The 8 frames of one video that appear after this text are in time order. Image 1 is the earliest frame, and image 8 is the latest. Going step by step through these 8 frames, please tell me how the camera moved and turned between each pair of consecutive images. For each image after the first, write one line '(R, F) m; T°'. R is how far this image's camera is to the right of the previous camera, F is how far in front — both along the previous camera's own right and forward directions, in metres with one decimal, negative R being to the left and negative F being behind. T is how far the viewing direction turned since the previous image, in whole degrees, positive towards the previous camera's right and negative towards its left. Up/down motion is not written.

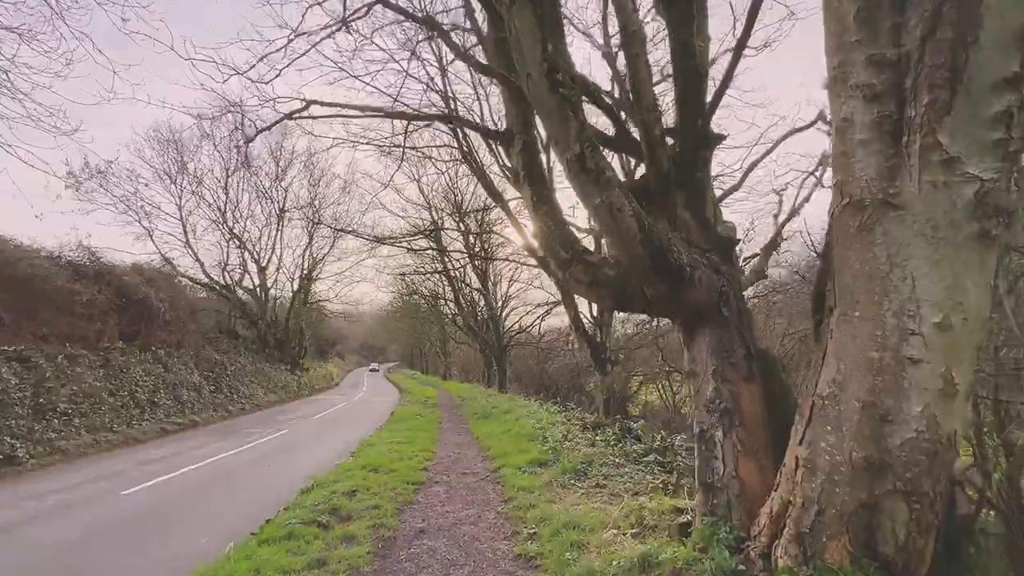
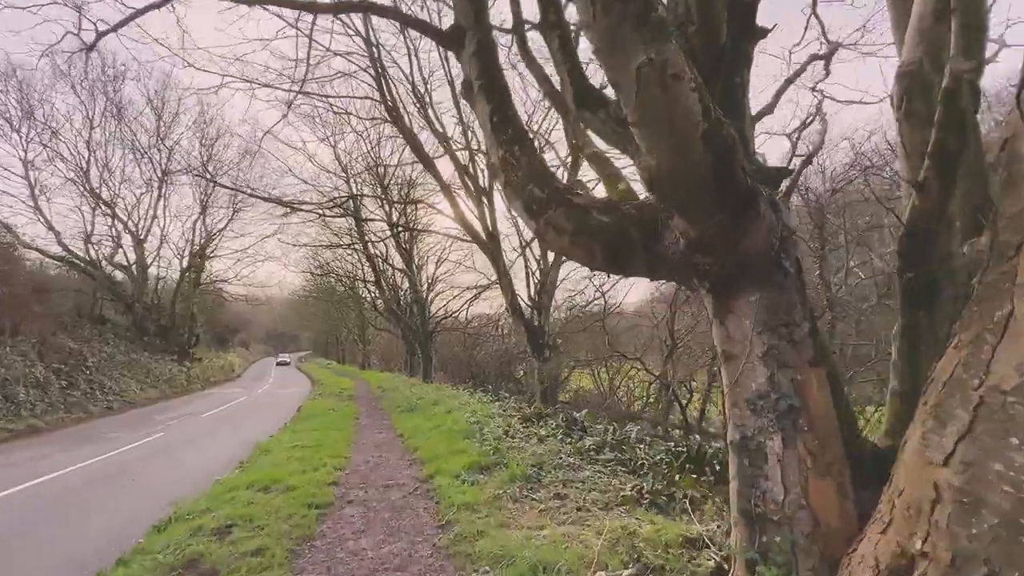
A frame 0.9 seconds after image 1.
(-0.2, +1.6) m; +10°
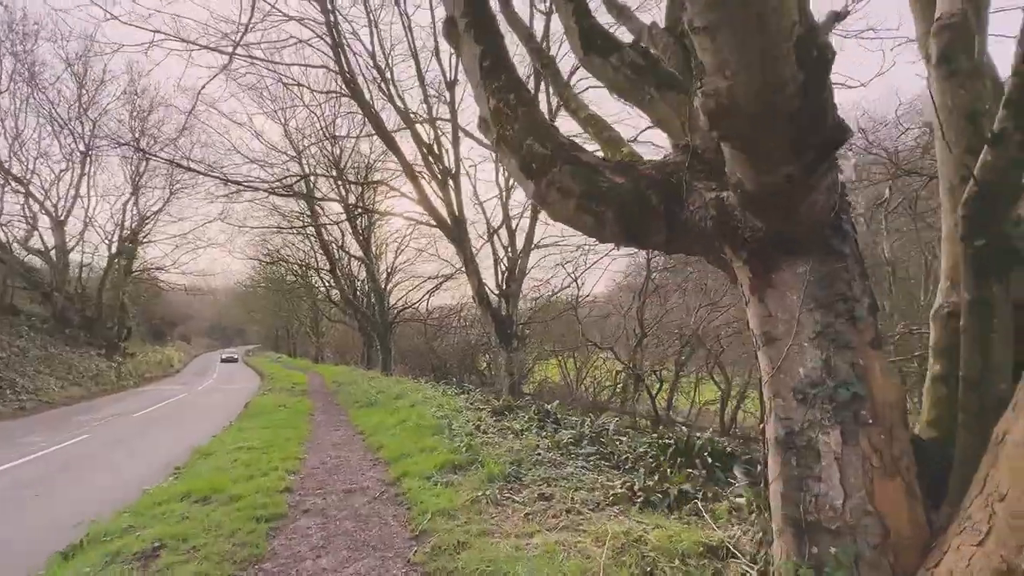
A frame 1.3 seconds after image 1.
(-0.3, +0.6) m; +5°
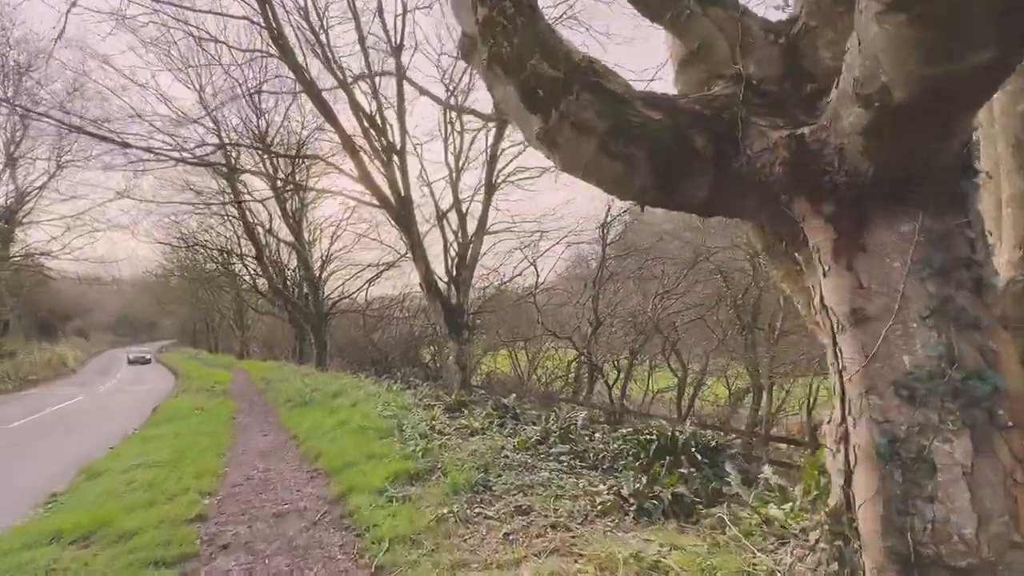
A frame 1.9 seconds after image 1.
(-0.3, +0.8) m; +8°
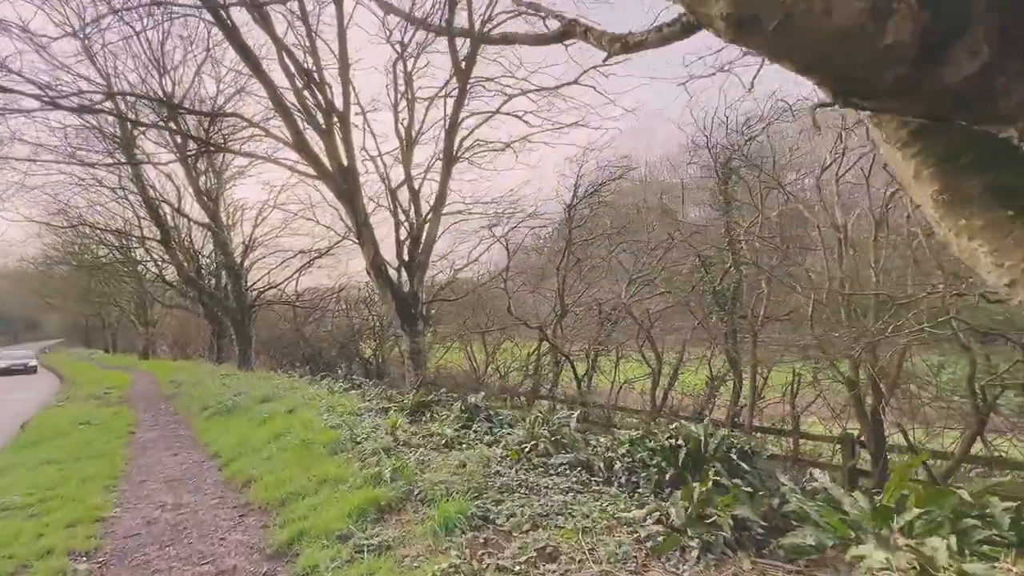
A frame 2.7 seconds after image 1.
(-0.6, +1.2) m; +8°
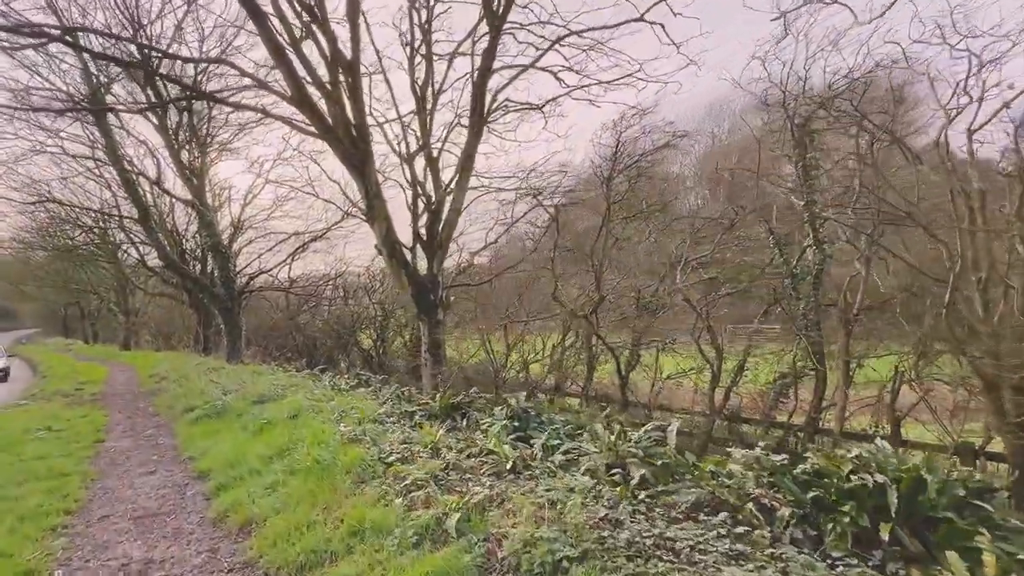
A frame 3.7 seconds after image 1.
(-1.0, +1.5) m; +1°
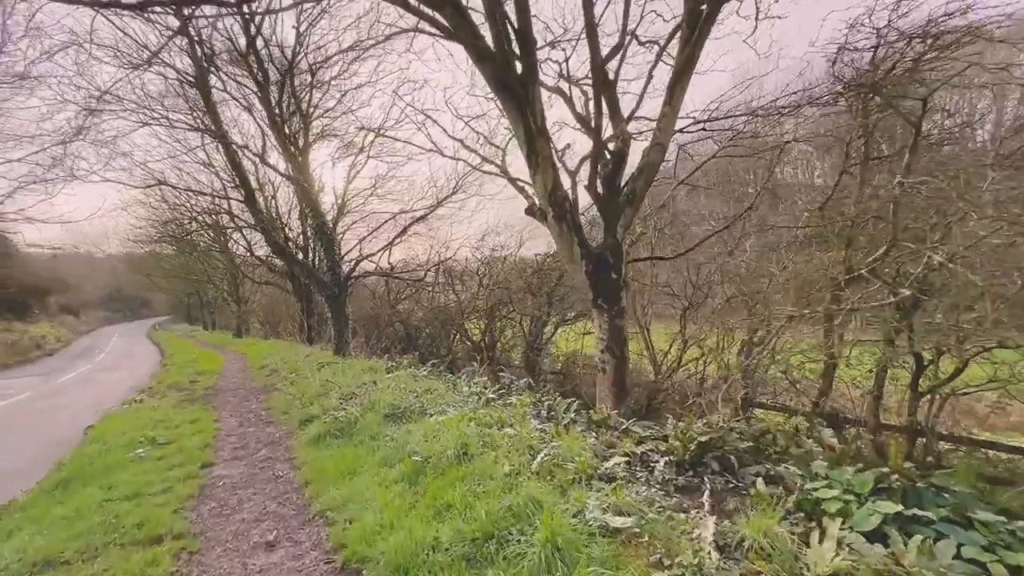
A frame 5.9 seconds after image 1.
(-2.3, +2.7) m; -9°
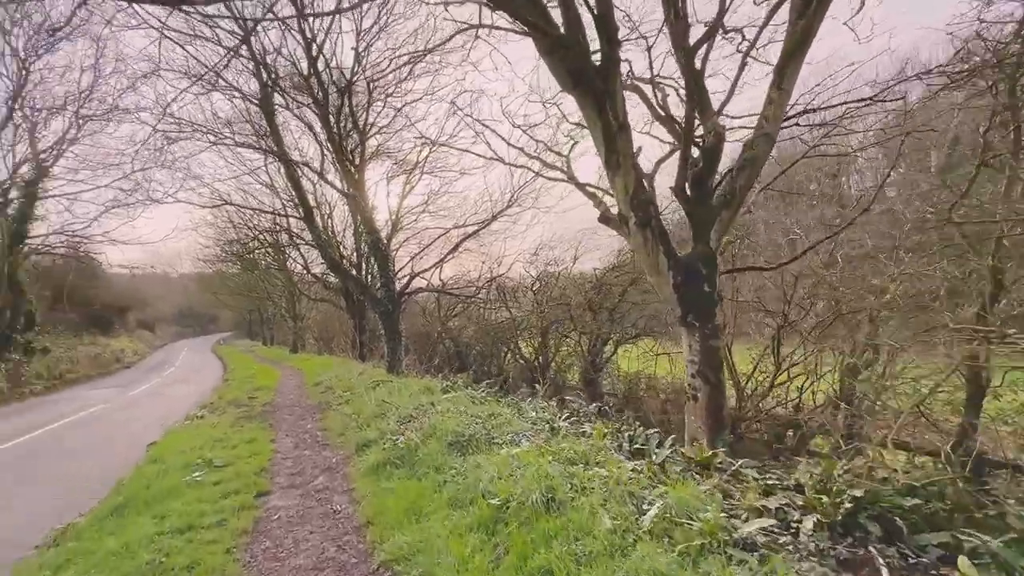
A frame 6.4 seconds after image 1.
(-0.5, +0.7) m; -6°
